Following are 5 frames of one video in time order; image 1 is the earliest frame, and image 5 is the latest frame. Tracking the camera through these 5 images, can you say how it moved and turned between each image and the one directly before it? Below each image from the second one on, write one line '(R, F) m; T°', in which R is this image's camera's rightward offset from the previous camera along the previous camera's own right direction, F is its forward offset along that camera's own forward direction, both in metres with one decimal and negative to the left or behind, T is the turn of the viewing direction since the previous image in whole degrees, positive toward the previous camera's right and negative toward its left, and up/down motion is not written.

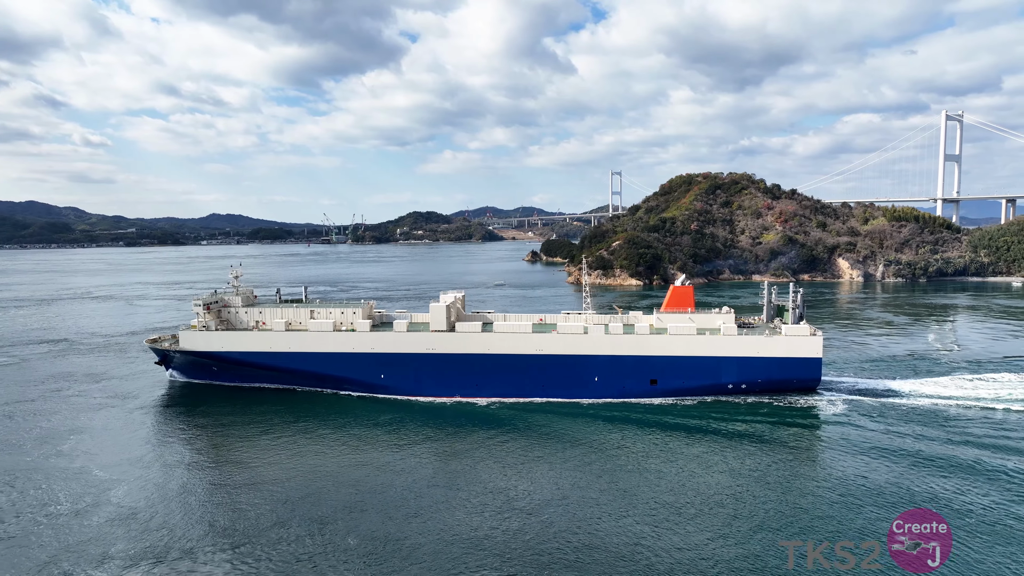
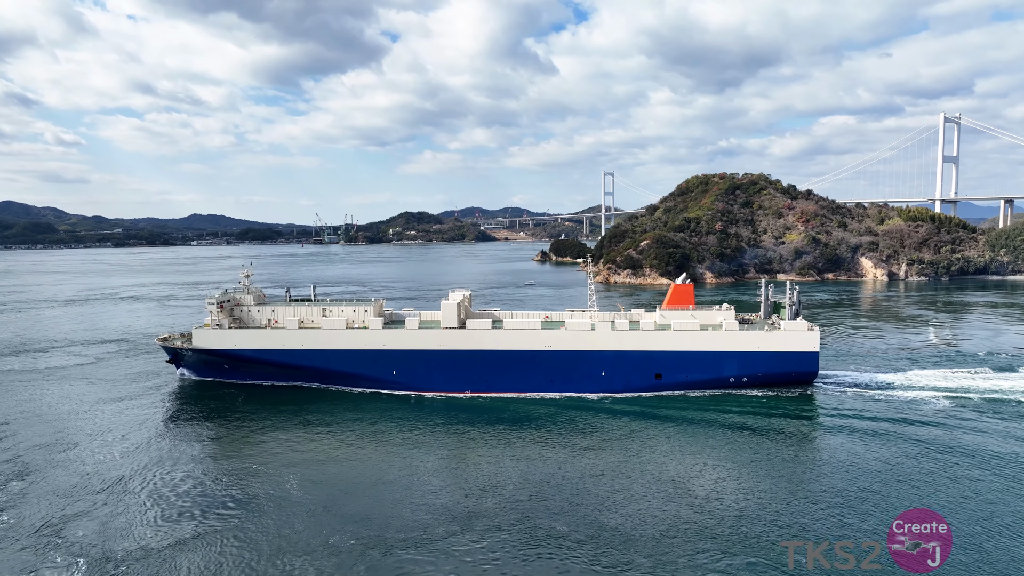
(-2.9, -0.3) m; +2°
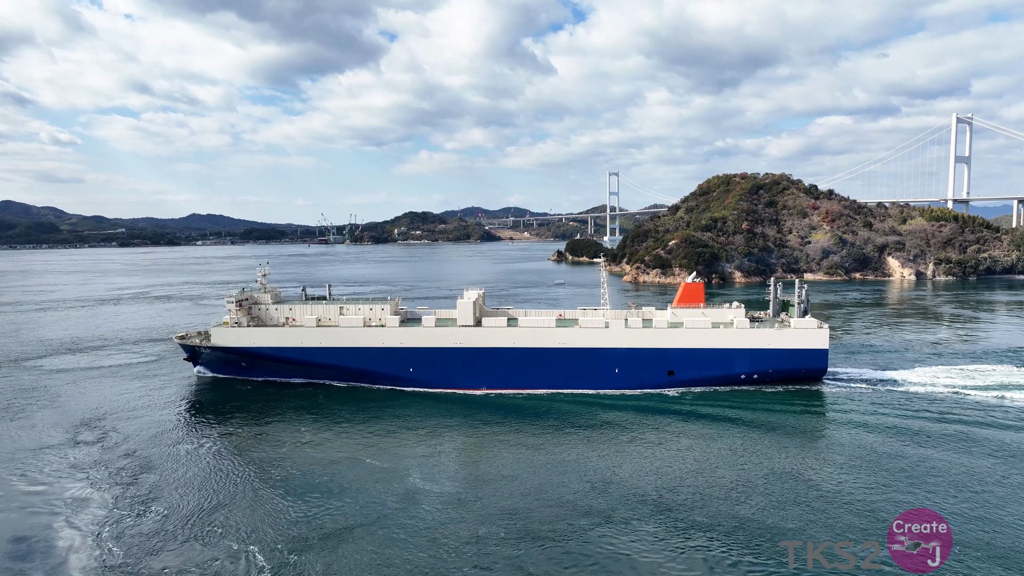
(-1.9, -0.2) m; 0°
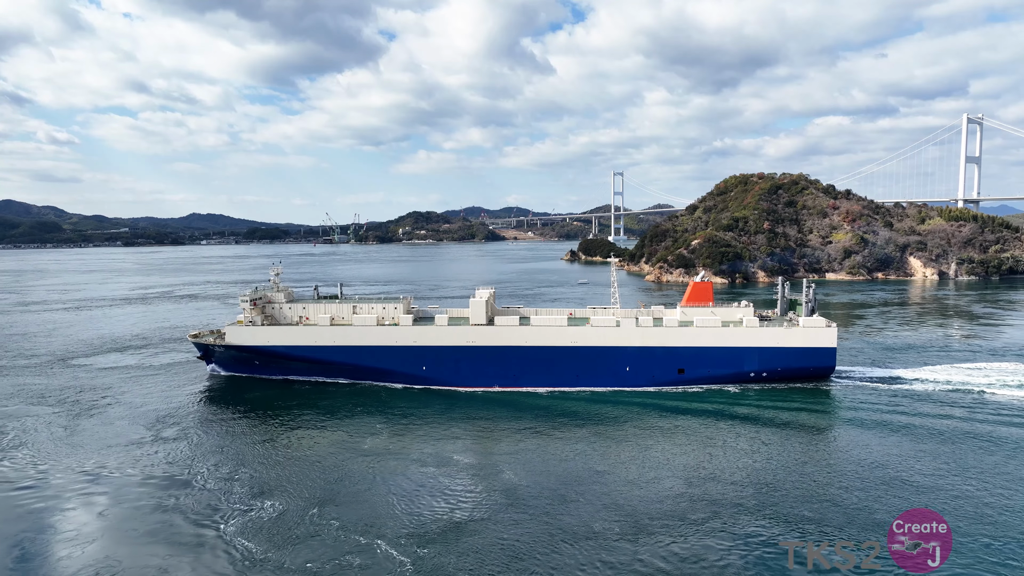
(-1.5, -0.1) m; 0°
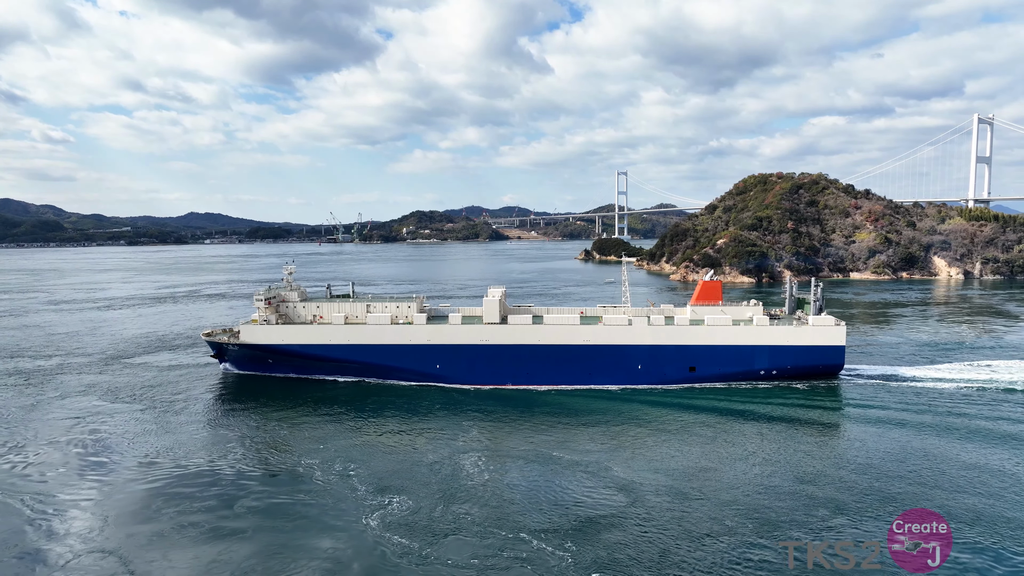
(-1.8, -0.1) m; 0°
